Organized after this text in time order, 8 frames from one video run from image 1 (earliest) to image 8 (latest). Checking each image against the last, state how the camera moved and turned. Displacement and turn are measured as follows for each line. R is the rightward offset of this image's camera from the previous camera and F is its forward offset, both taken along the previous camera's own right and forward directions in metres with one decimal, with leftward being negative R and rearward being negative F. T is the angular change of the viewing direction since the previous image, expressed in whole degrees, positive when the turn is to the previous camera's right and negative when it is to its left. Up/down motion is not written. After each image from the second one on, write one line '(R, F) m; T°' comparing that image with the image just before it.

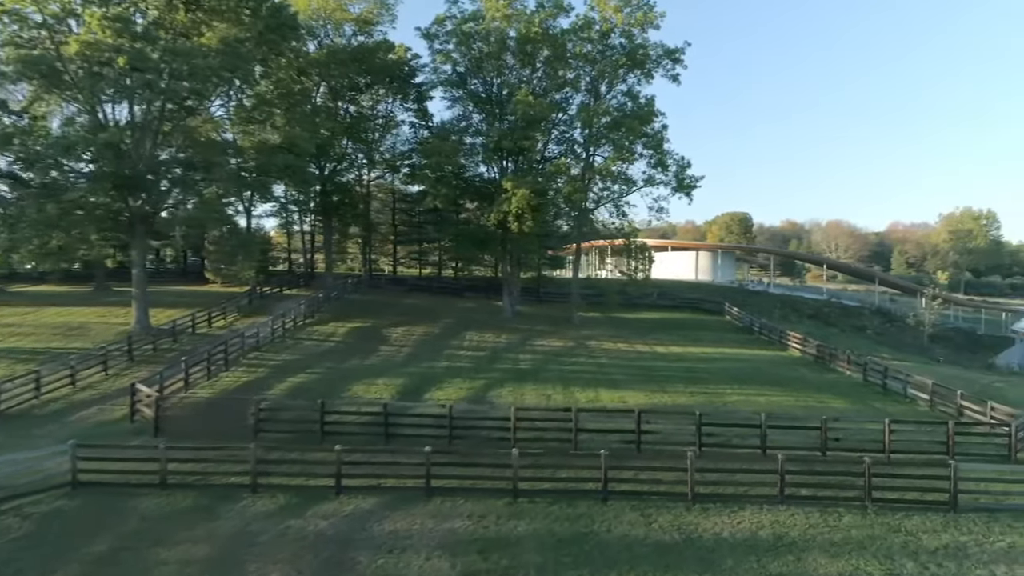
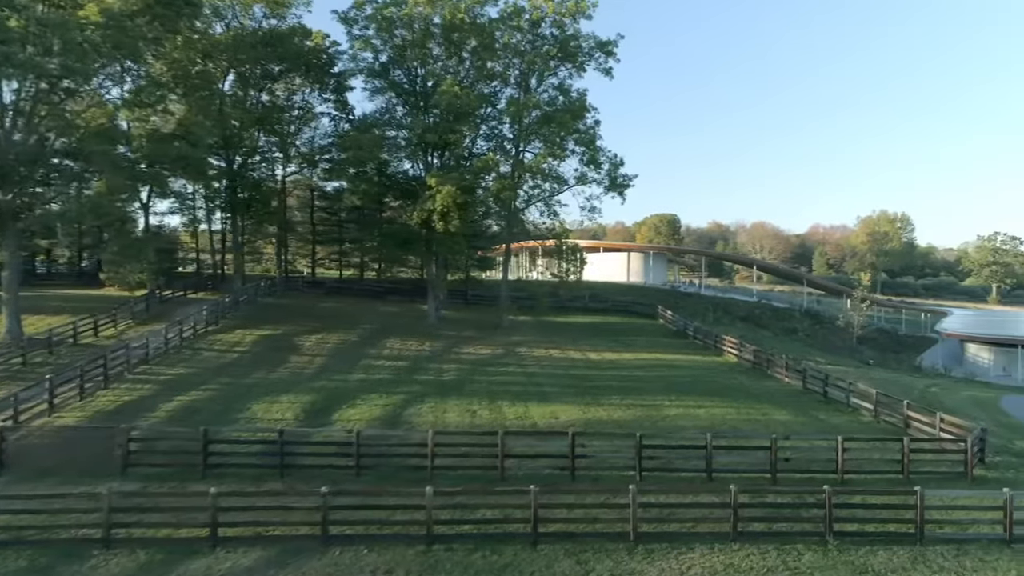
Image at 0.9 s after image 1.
(+0.3, +2.1) m; +5°
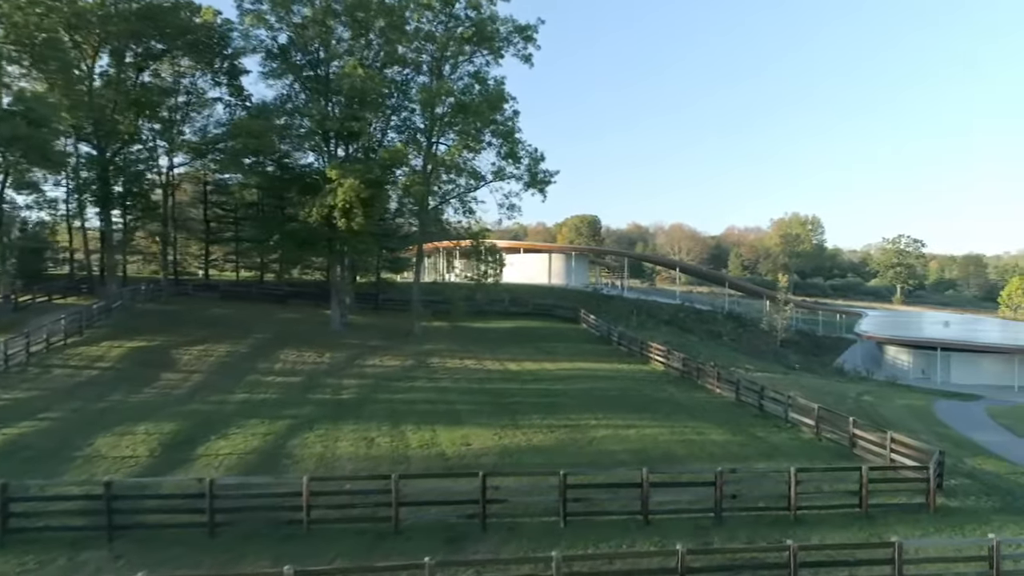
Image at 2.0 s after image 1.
(+0.4, +2.7) m; +6°
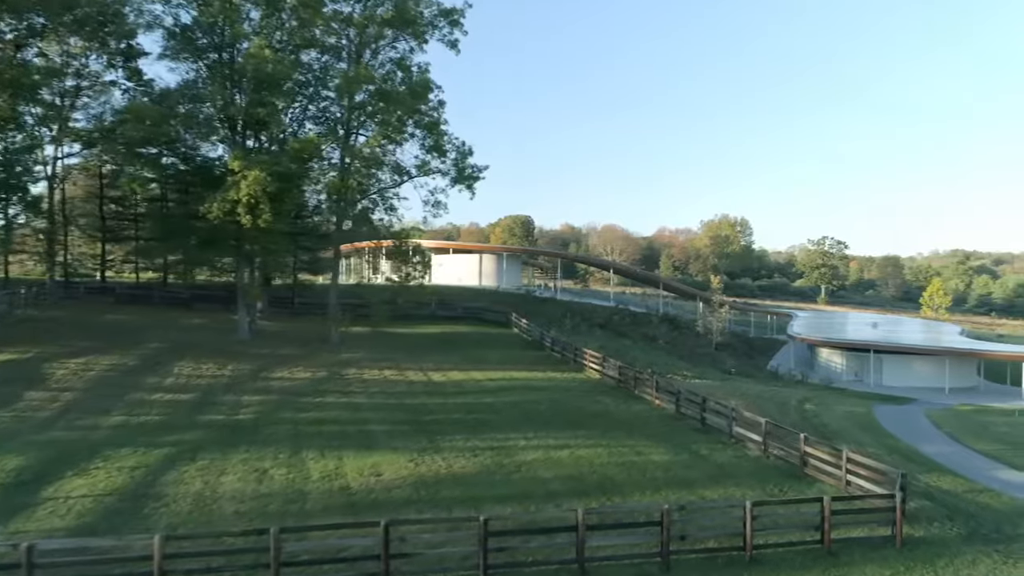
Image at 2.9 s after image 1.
(+0.3, +2.2) m; +5°
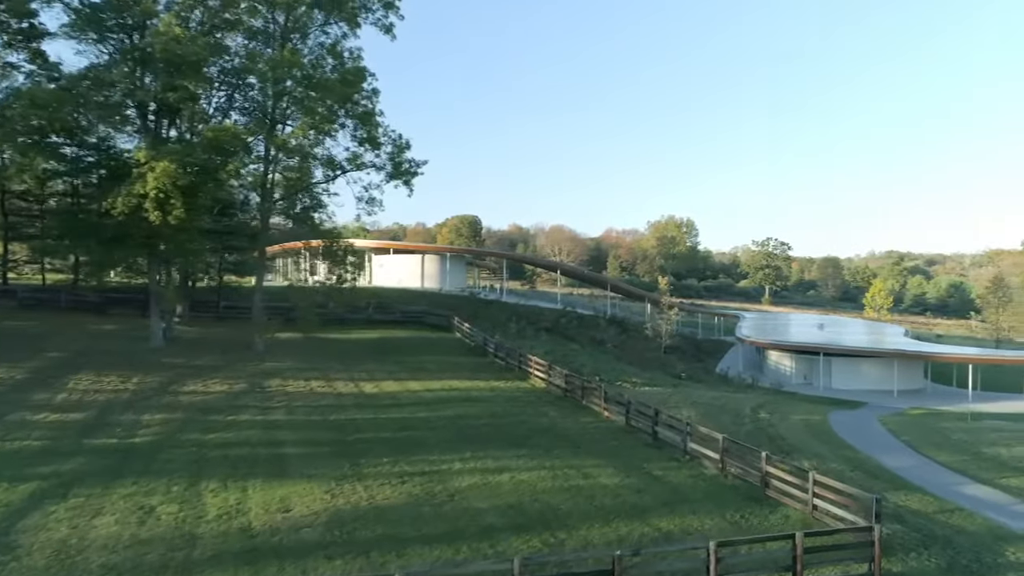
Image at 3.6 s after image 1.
(+0.3, +1.9) m; +4°
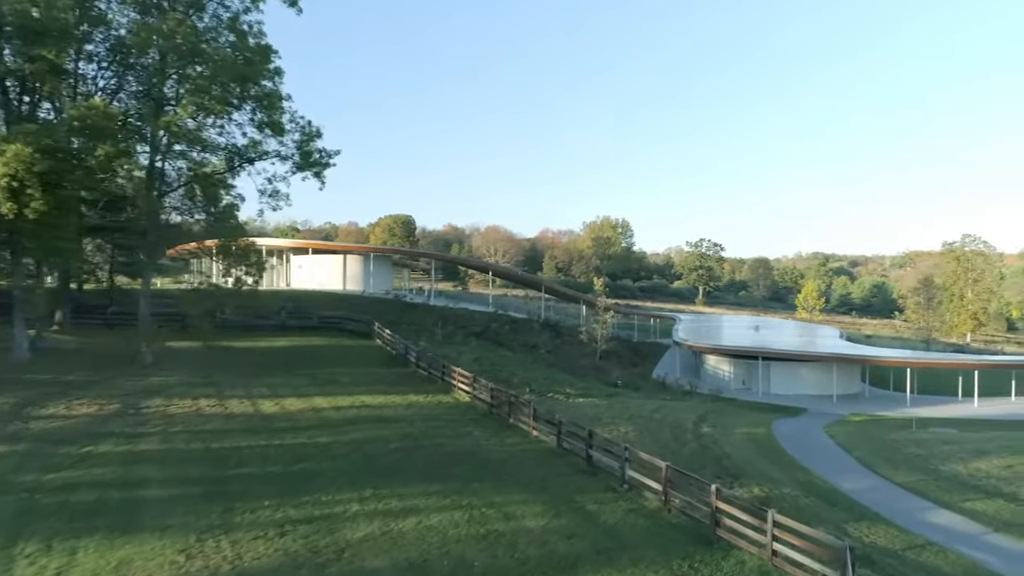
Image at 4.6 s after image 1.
(+0.5, +2.5) m; +5°
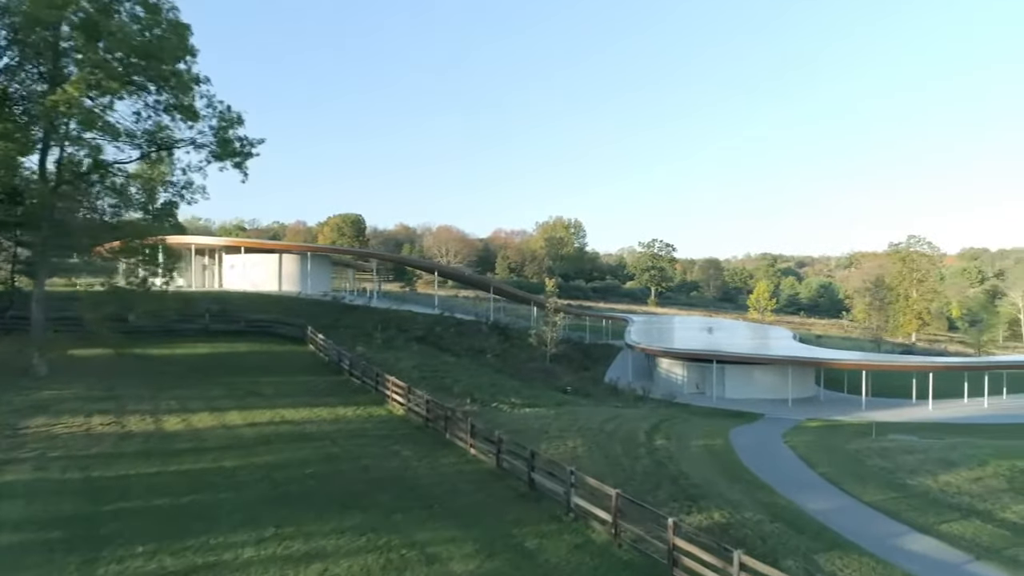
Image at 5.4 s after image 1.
(+0.4, +1.9) m; +3°
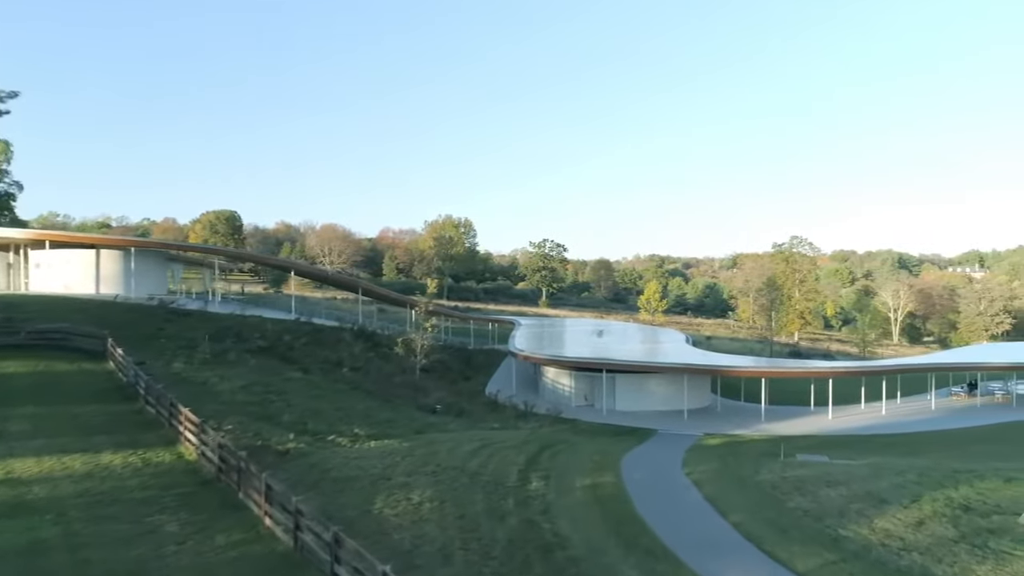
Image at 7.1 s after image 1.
(+1.3, +4.7) m; +8°
